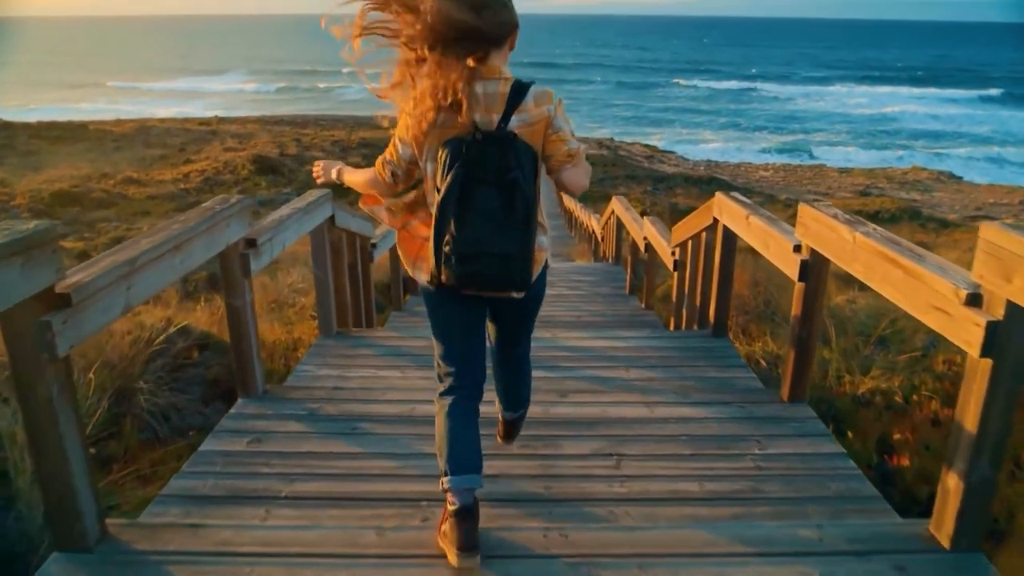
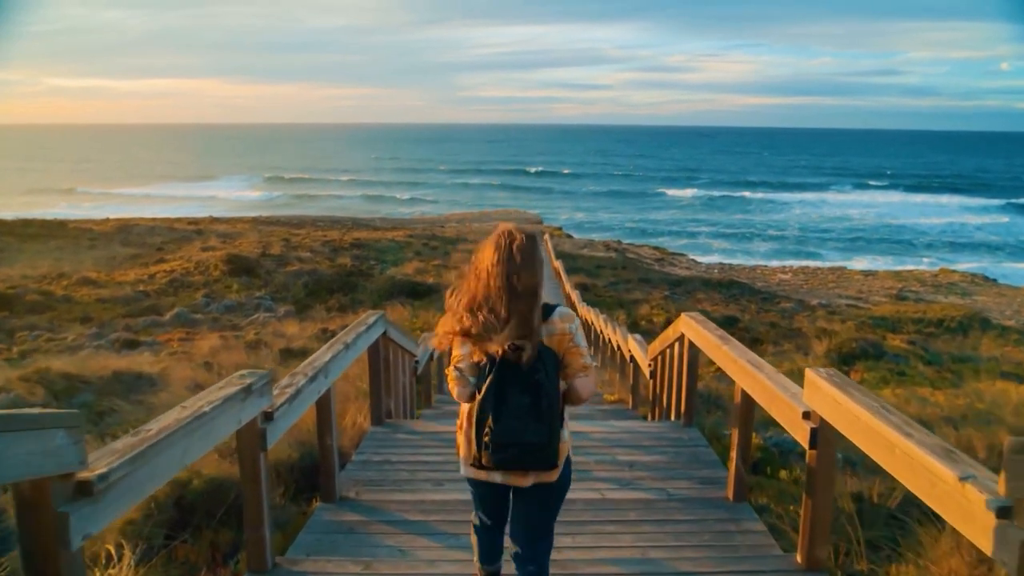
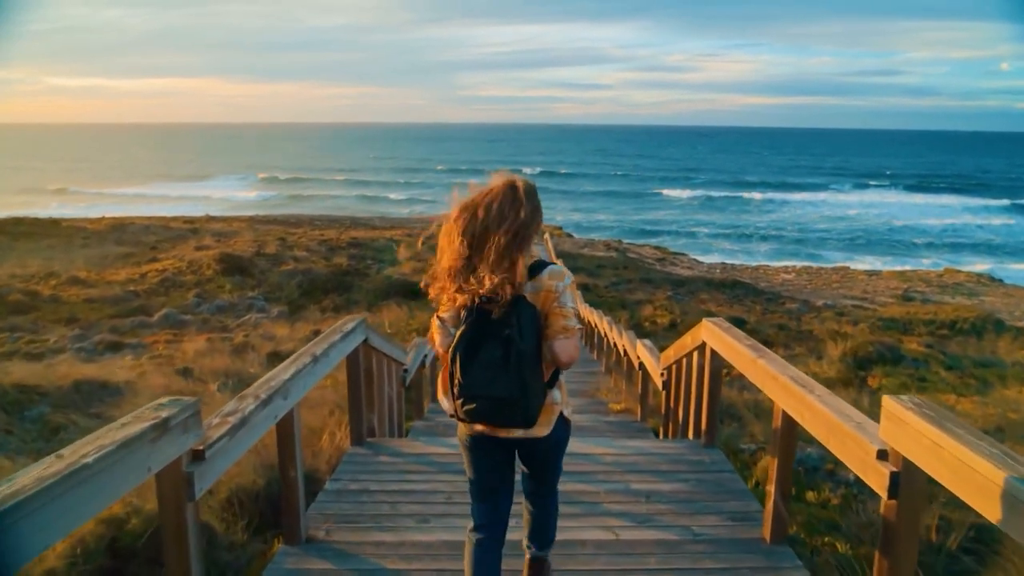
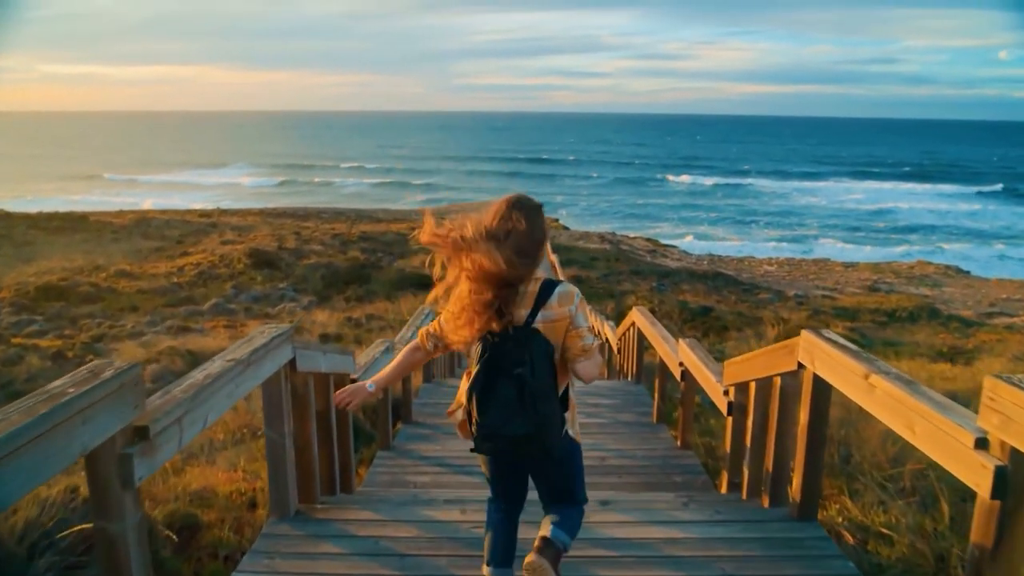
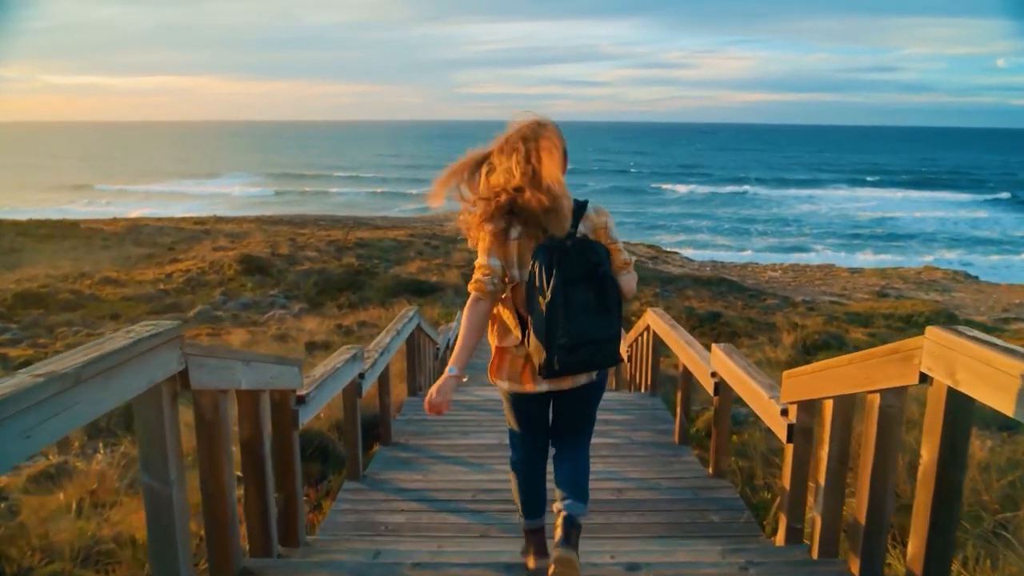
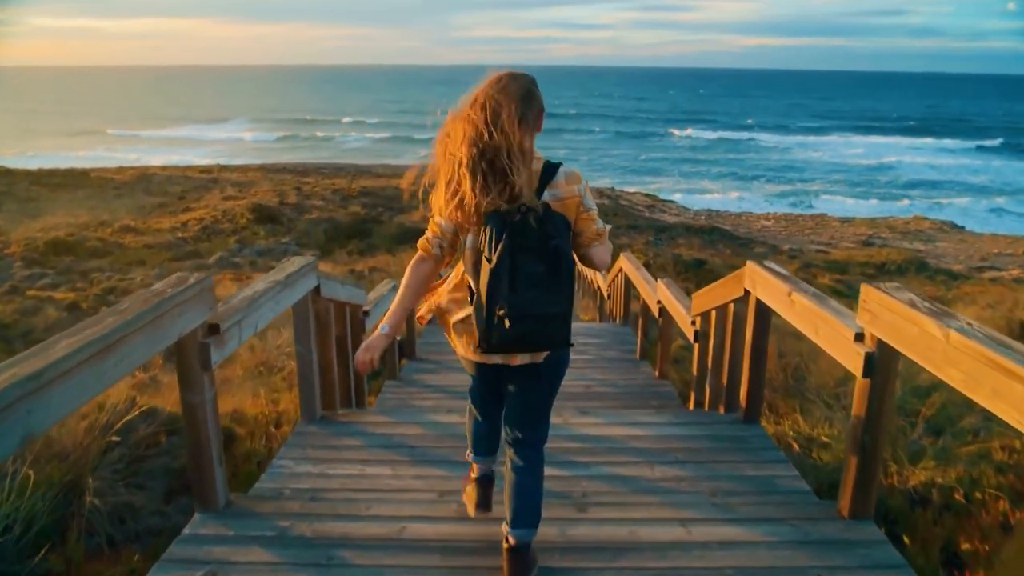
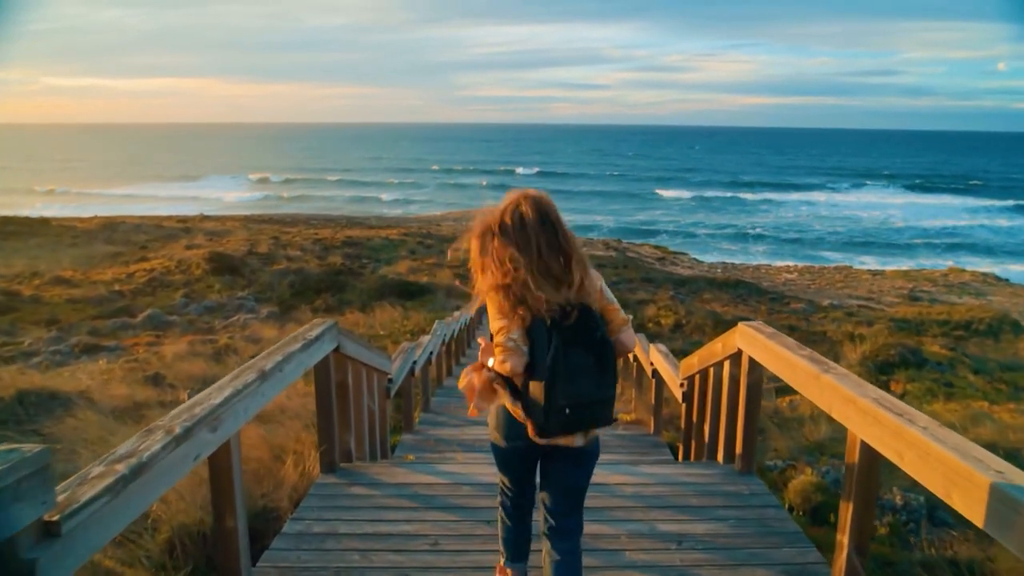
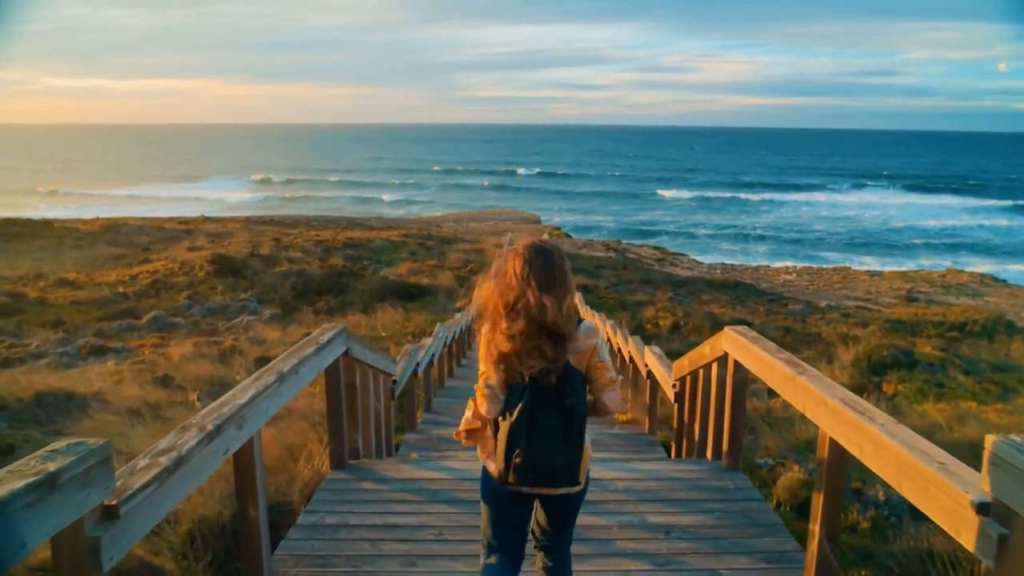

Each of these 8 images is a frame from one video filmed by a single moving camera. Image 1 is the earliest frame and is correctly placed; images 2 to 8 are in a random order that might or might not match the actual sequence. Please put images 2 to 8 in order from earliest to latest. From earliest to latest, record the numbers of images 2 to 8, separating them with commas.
6, 4, 5, 2, 3, 8, 7
